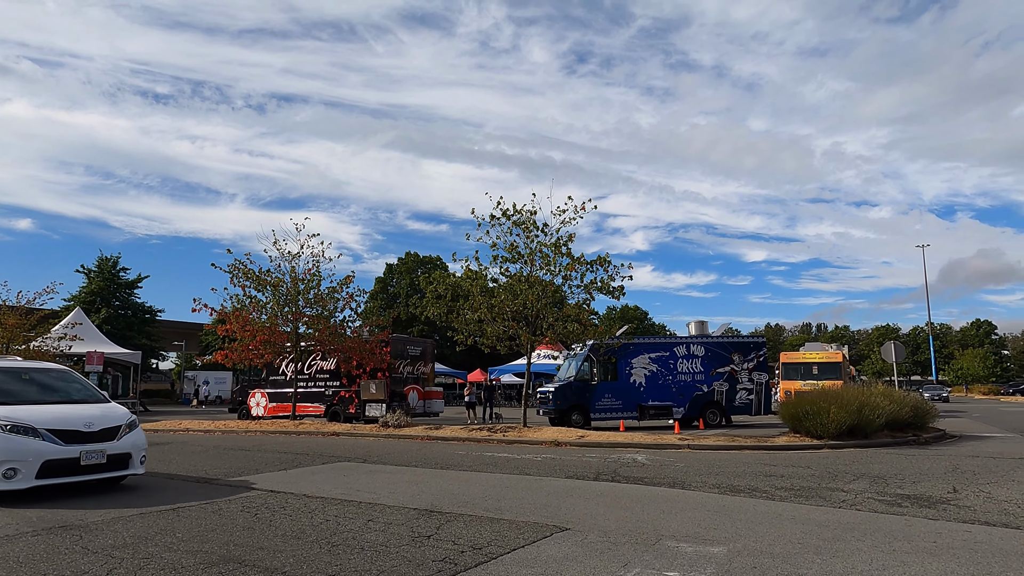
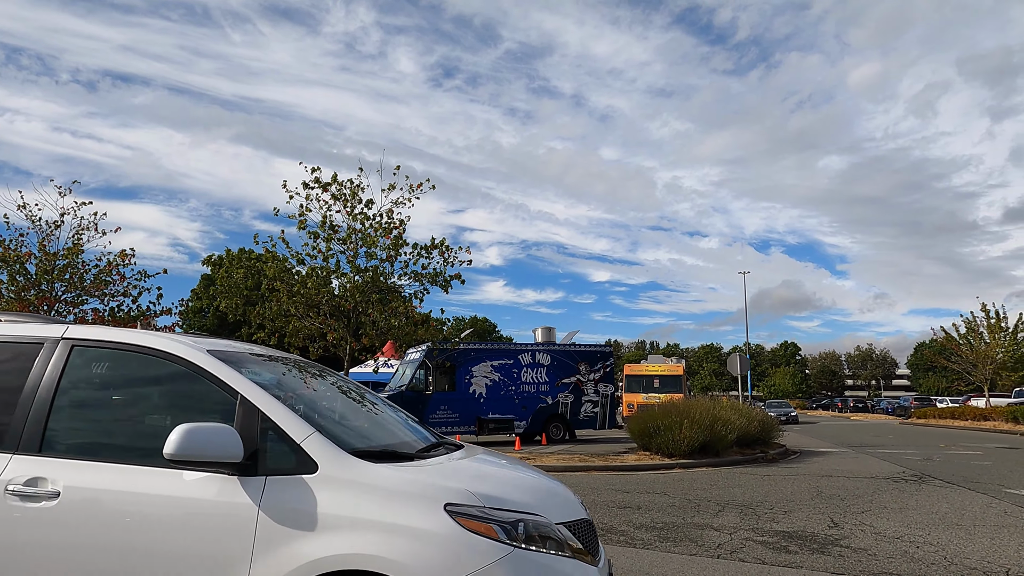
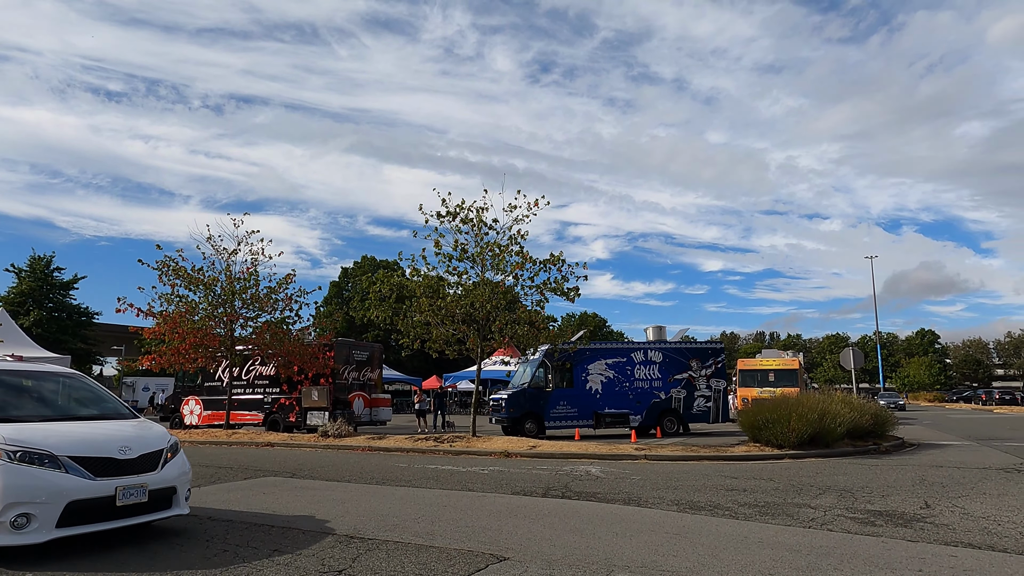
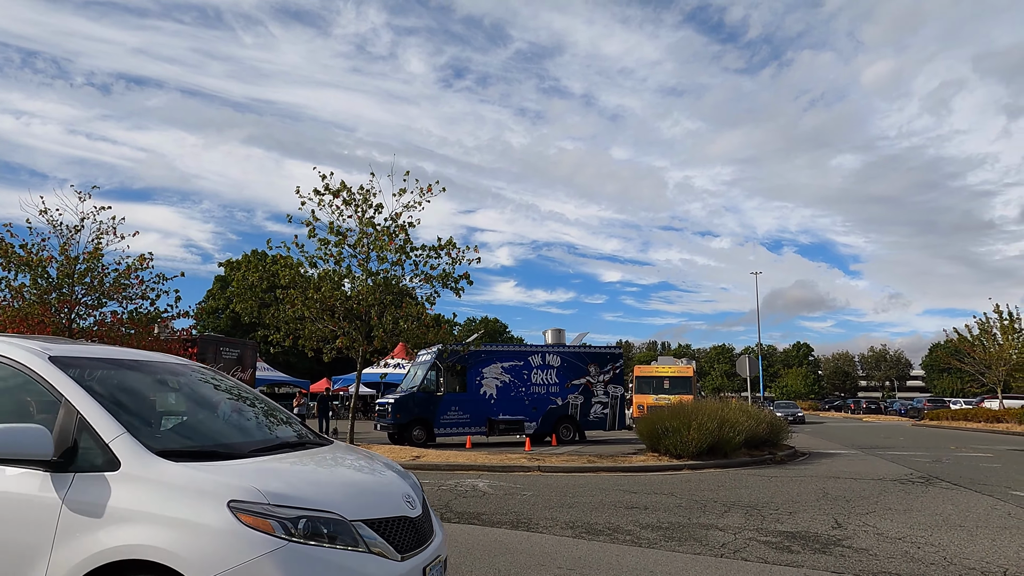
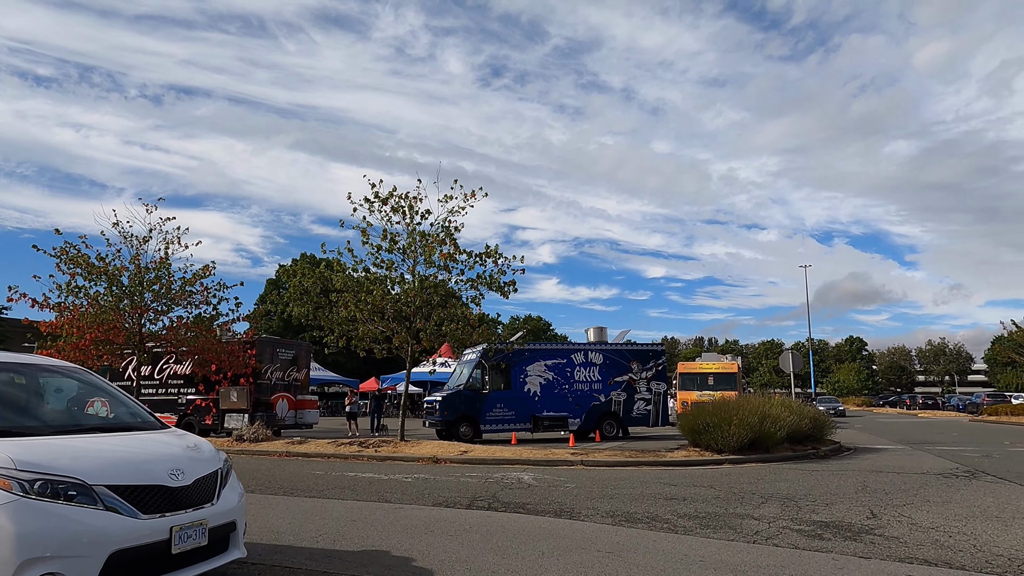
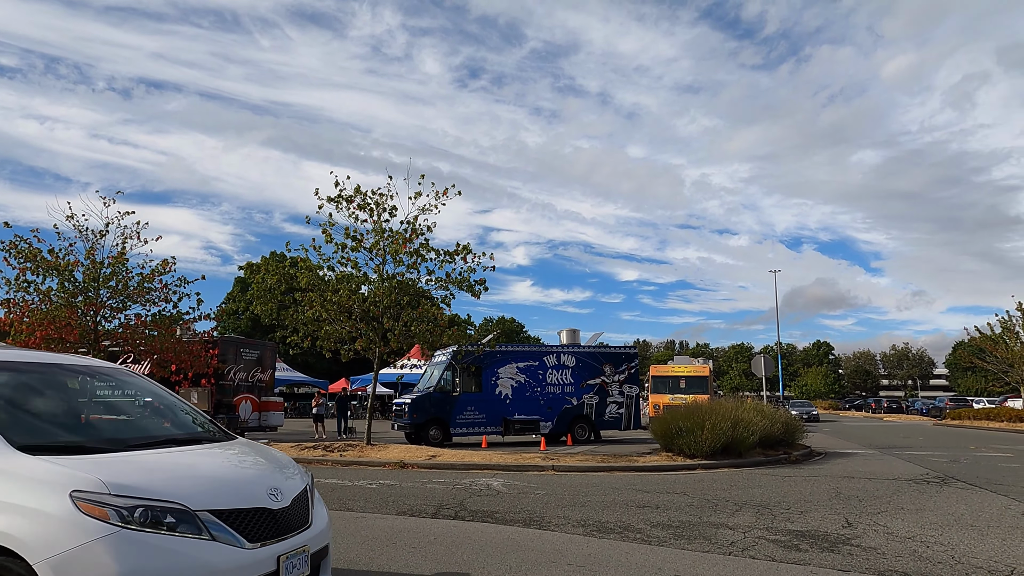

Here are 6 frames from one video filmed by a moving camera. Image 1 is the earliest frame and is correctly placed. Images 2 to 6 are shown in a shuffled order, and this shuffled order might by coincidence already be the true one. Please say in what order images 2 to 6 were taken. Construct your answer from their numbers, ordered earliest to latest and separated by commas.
3, 5, 6, 4, 2
